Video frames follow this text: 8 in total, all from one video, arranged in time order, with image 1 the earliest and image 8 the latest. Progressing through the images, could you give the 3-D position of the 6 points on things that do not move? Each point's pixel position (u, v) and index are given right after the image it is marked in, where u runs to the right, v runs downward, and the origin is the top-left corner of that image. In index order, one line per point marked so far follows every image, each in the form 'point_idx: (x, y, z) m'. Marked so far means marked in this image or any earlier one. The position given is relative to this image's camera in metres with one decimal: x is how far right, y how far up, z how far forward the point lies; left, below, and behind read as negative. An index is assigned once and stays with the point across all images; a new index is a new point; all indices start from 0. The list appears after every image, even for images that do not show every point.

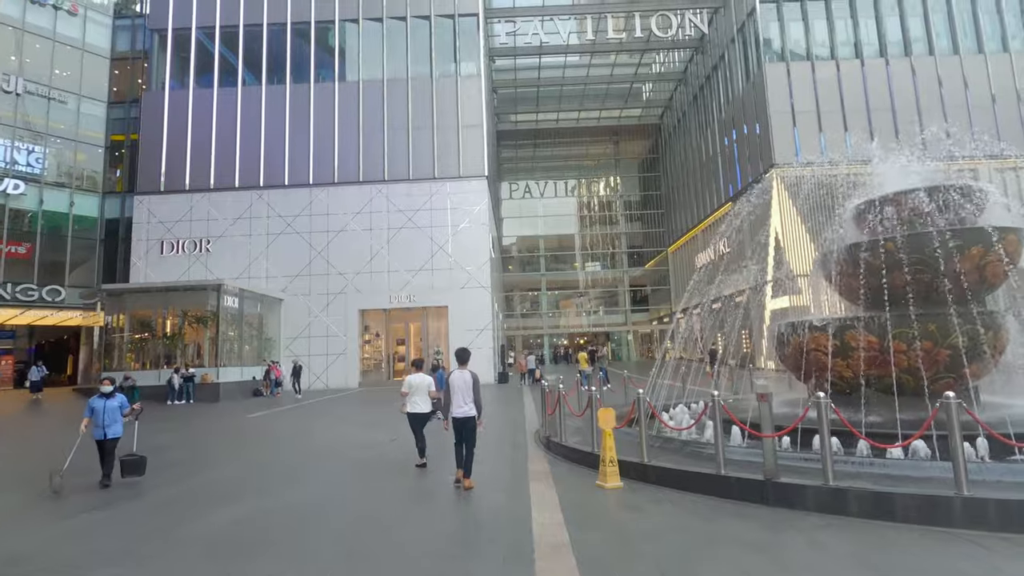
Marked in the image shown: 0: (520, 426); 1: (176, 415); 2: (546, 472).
0: (+0.2, -3.1, +11.7) m
1: (-11.5, -4.4, +18.2) m
2: (+0.5, -2.5, +7.4) m
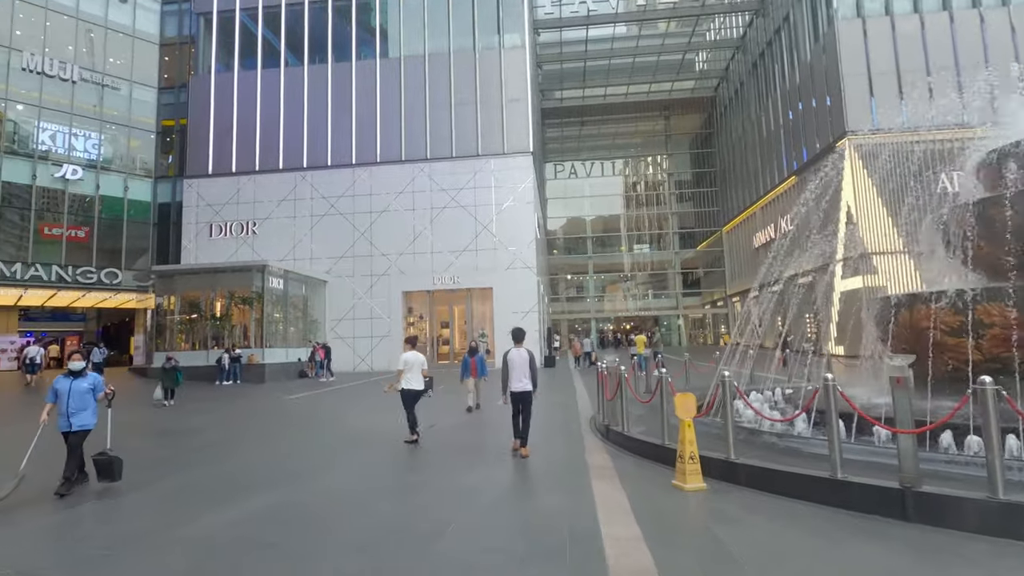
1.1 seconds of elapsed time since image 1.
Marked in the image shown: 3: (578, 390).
0: (+1.2, -2.5, +10.7) m
1: (-9.9, -3.7, +18.1) m
2: (+1.1, -2.1, +6.3) m
3: (+1.8, -2.8, +14.3) m
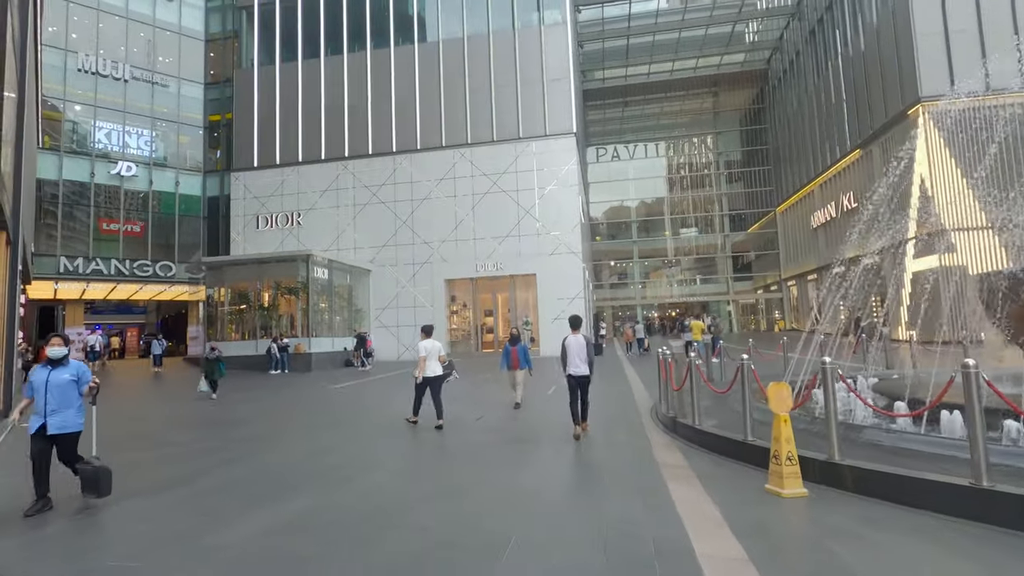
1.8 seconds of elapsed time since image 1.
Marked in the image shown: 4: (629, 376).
0: (+2.2, -2.2, +9.9) m
1: (-8.3, -3.4, +18.2) m
2: (+1.8, -1.9, +5.5) m
3: (+3.1, -2.3, +13.5) m
4: (+3.2, -2.4, +14.5) m
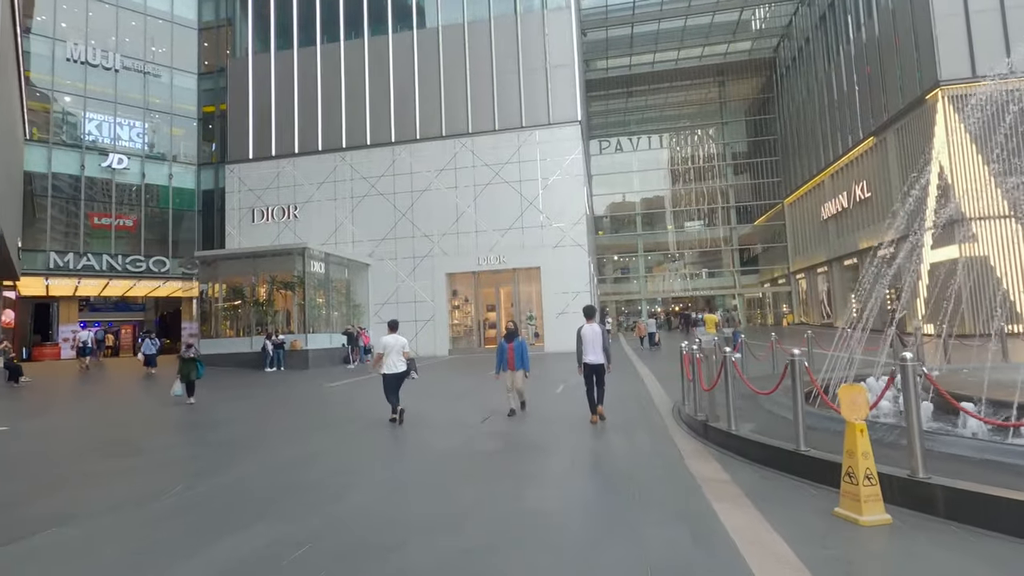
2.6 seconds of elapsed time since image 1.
0: (+2.3, -2.0, +9.1) m
1: (-8.2, -3.2, +17.4) m
2: (+1.9, -1.7, +4.7) m
3: (+3.2, -2.1, +12.7) m
4: (+3.3, -2.2, +13.7) m
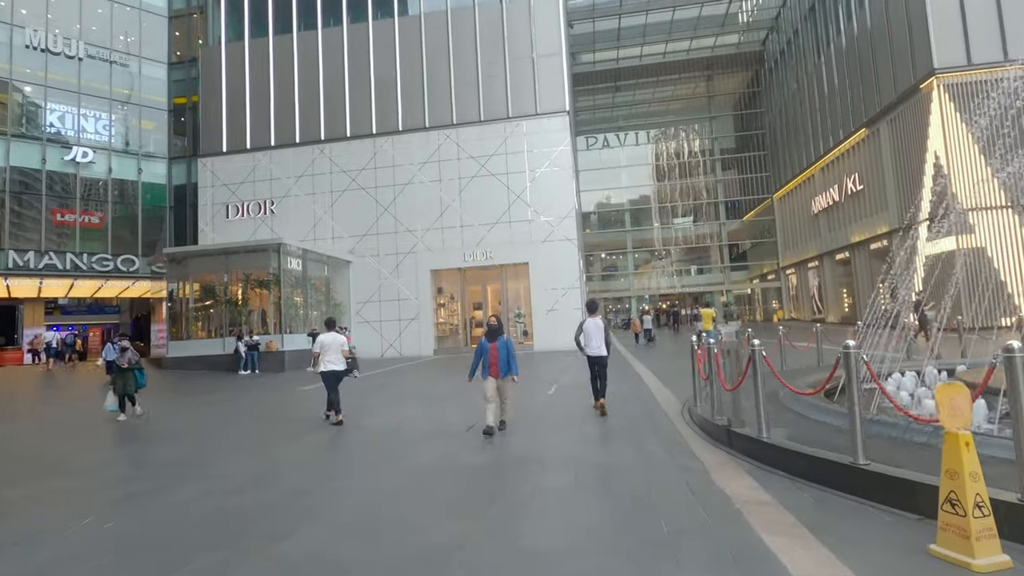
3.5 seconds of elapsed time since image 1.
0: (+2.2, -1.8, +8.2) m
1: (-8.5, -3.1, +16.3) m
2: (+1.8, -1.5, +3.8) m
3: (+3.0, -2.0, +11.8) m
4: (+3.1, -2.0, +12.8) m
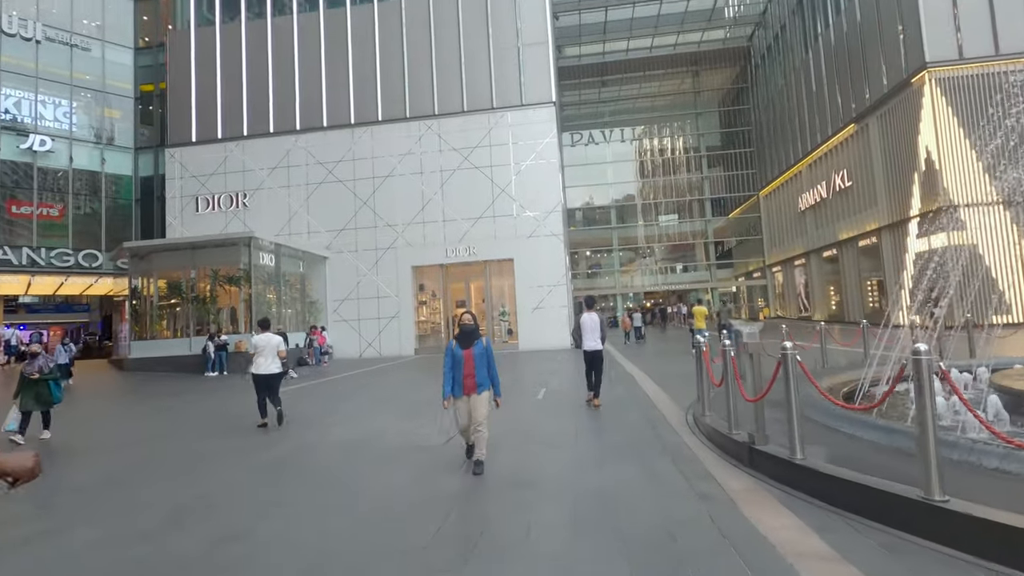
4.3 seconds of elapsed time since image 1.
0: (+2.0, -1.8, +7.4) m
1: (-9.0, -3.0, +15.2) m
2: (+1.8, -1.5, +3.0) m
3: (+2.7, -1.9, +11.0) m
4: (+2.7, -1.9, +12.1) m
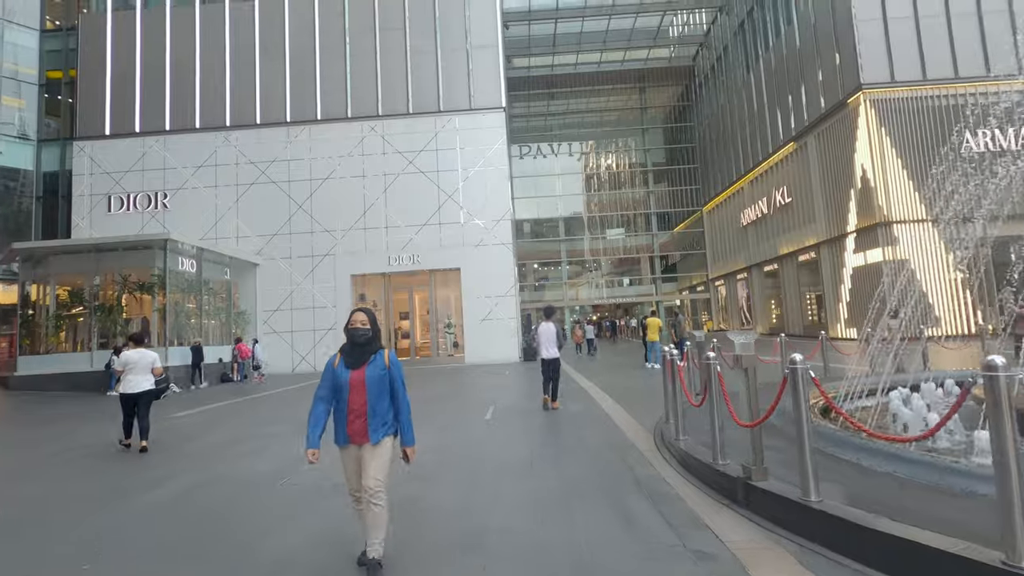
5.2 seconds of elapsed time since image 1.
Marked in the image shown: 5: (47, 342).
0: (+1.3, -1.8, +6.5) m
1: (-10.4, -3.1, +13.1) m
2: (+1.5, -1.5, +2.1) m
3: (+1.6, -2.0, +10.2) m
4: (+1.6, -2.1, +11.2) m
5: (-15.9, -1.8, +18.3) m
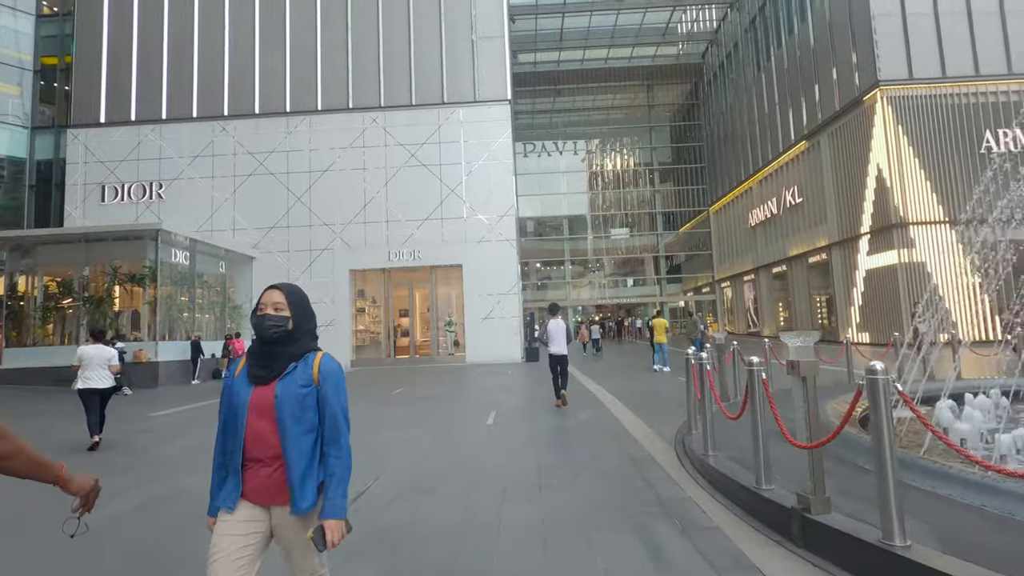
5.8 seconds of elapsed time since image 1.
0: (+1.3, -1.8, +5.9) m
1: (-10.3, -2.9, +12.5) m
2: (+1.6, -1.4, +1.5) m
3: (+1.7, -2.0, +9.5) m
4: (+1.6, -2.0, +10.6) m
5: (-15.8, -1.5, +17.7) m
